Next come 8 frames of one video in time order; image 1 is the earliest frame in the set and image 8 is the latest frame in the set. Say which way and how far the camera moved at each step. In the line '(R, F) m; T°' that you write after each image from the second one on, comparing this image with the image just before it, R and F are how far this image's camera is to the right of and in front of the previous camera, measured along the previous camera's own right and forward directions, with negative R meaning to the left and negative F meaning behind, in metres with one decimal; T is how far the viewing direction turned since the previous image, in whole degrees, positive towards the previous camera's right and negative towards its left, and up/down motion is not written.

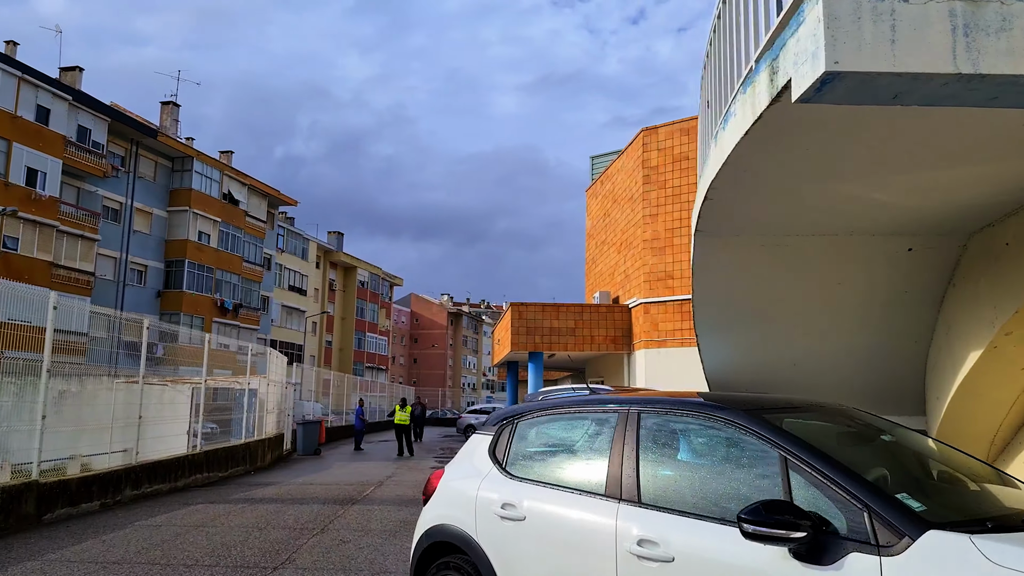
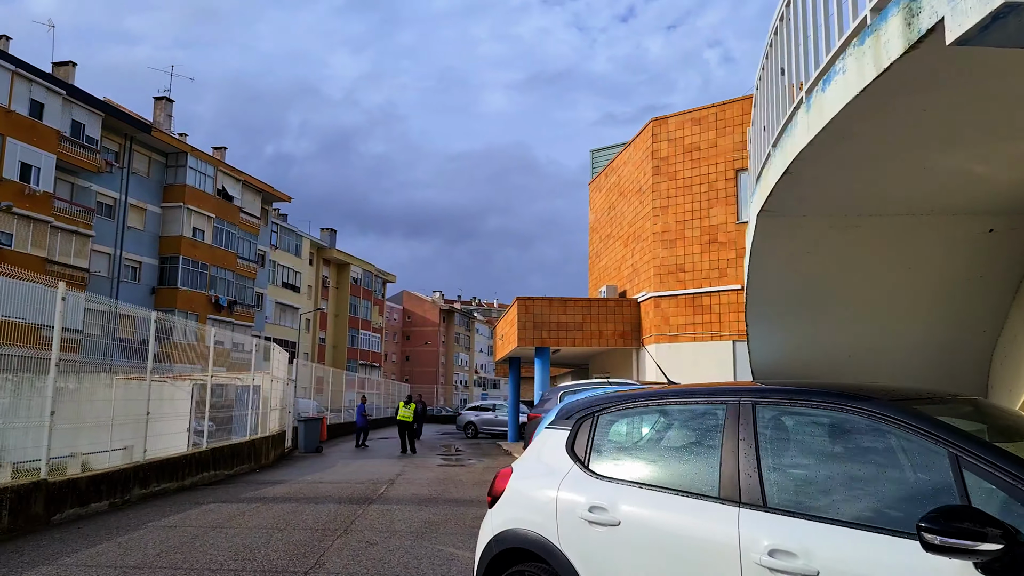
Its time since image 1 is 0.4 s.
(-0.4, +0.3) m; +1°
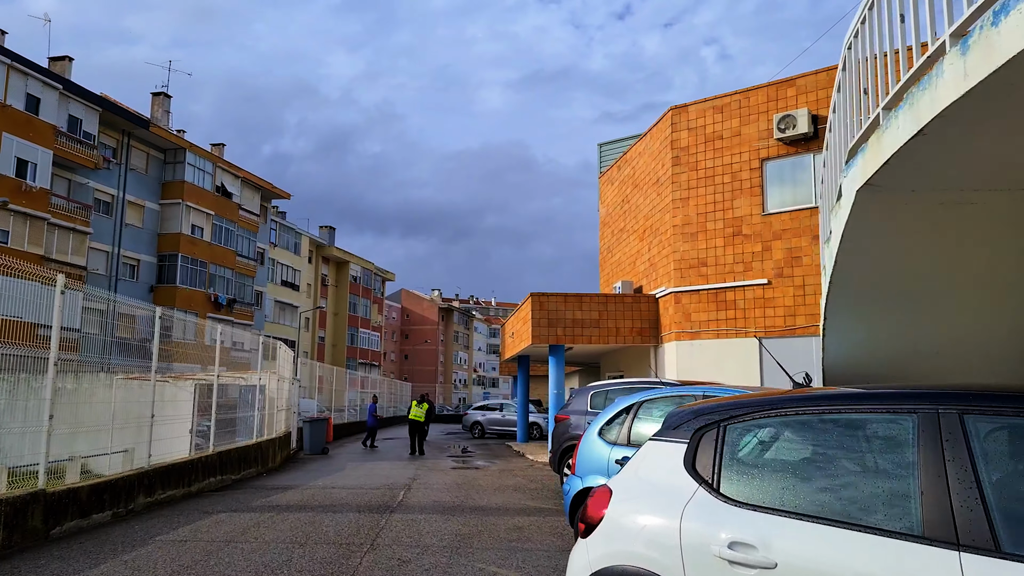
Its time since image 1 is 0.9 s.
(-0.4, +0.6) m; 0°
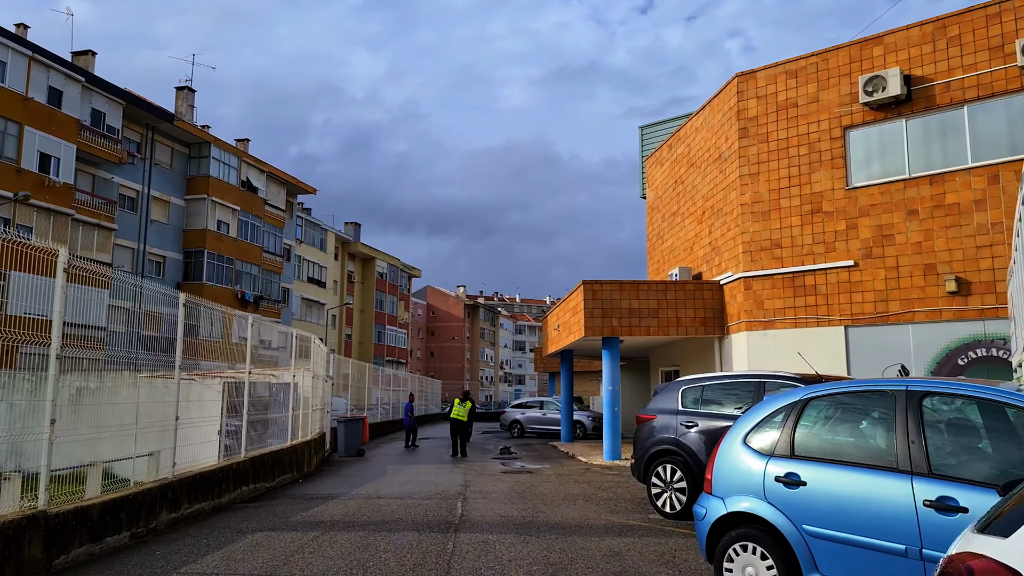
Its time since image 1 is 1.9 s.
(-0.6, +1.4) m; -2°
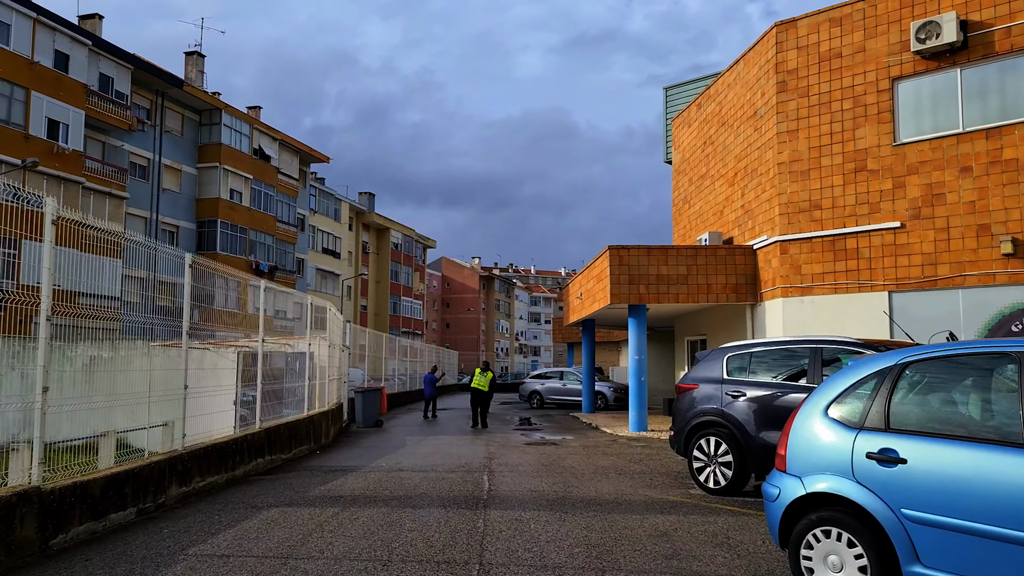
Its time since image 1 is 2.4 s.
(-0.2, +0.6) m; -1°
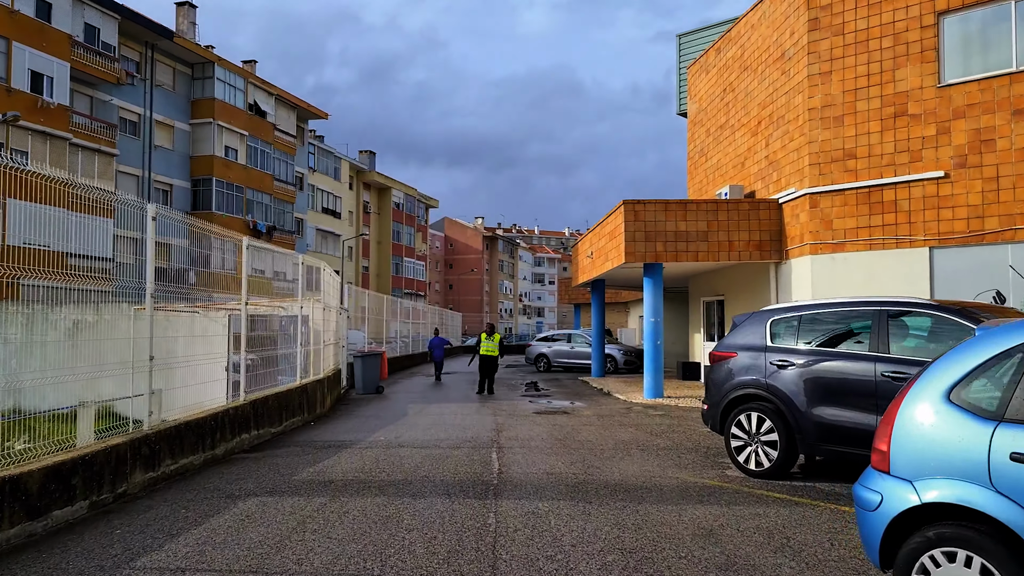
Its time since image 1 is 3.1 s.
(-0.1, +1.0) m; 0°
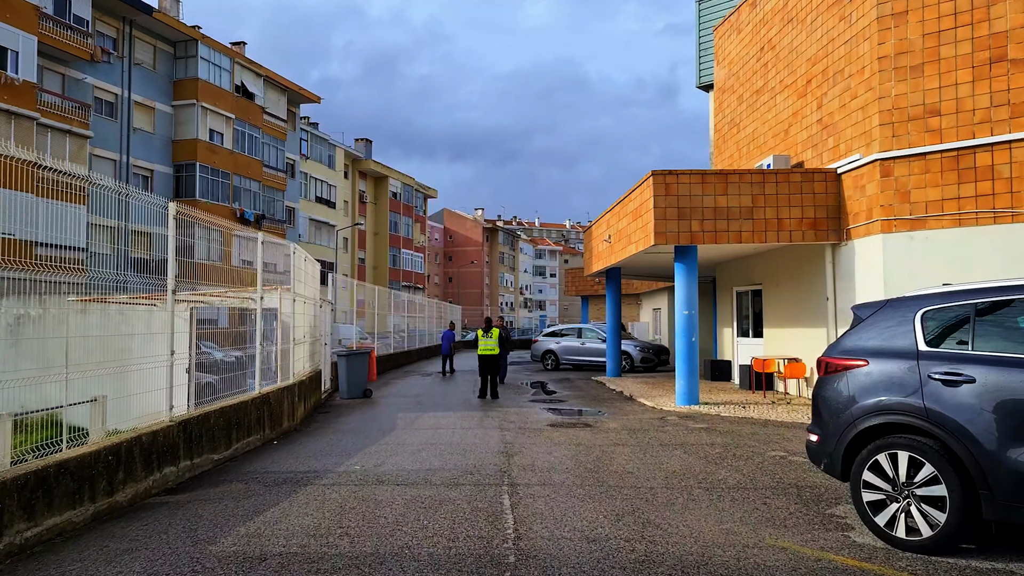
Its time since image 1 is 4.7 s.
(-0.1, +2.3) m; 0°
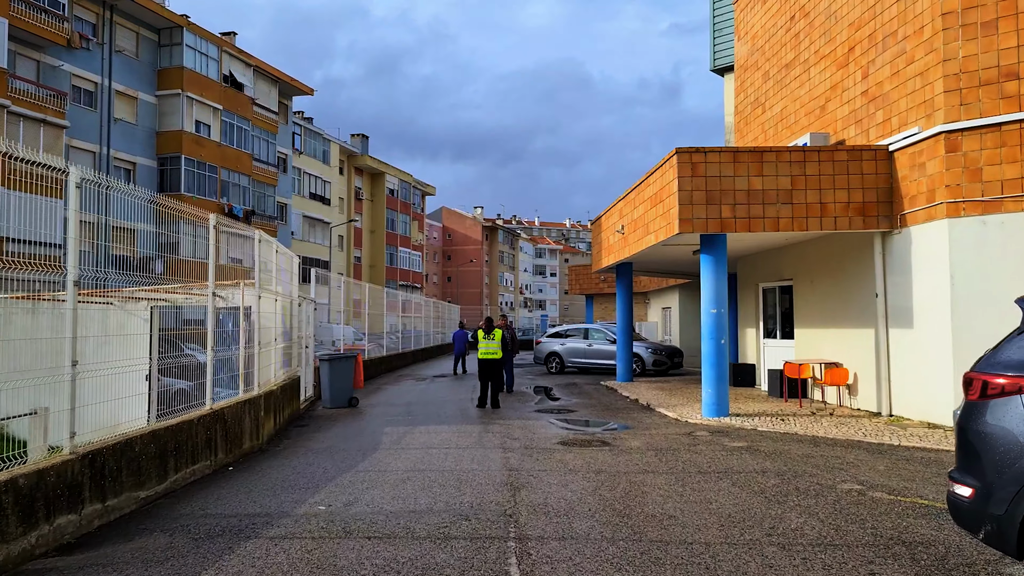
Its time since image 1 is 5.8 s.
(-0.1, +1.6) m; 0°
